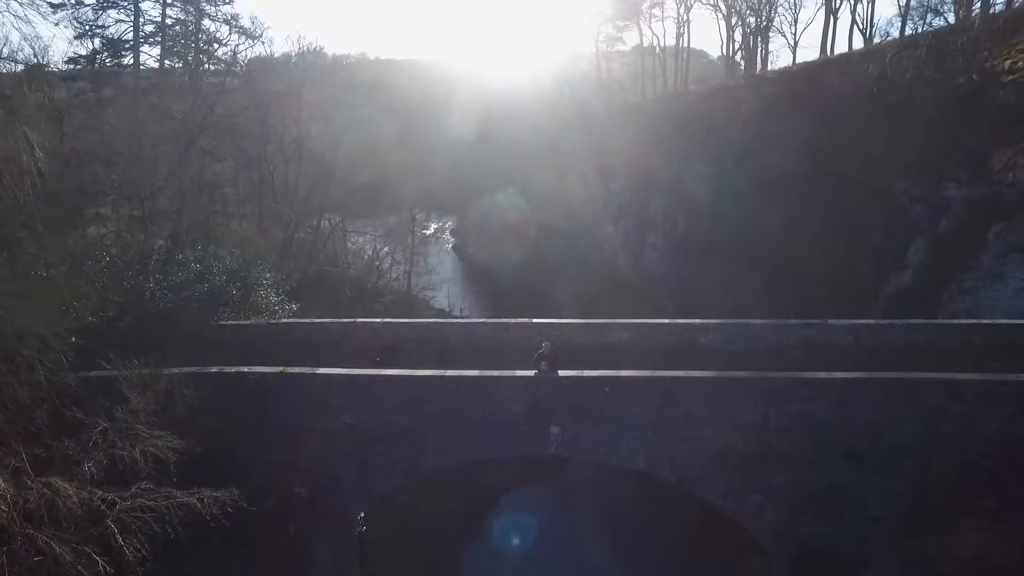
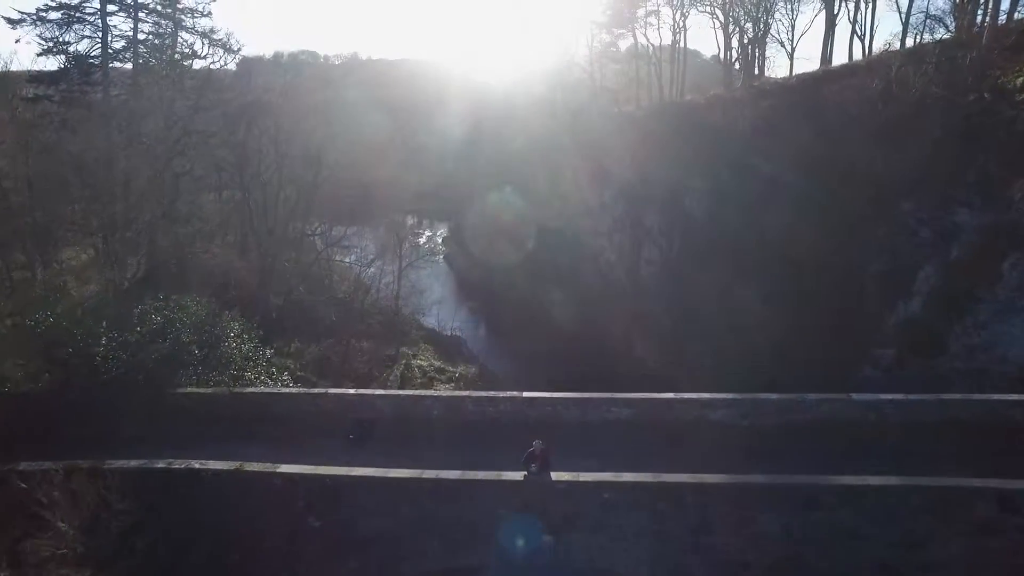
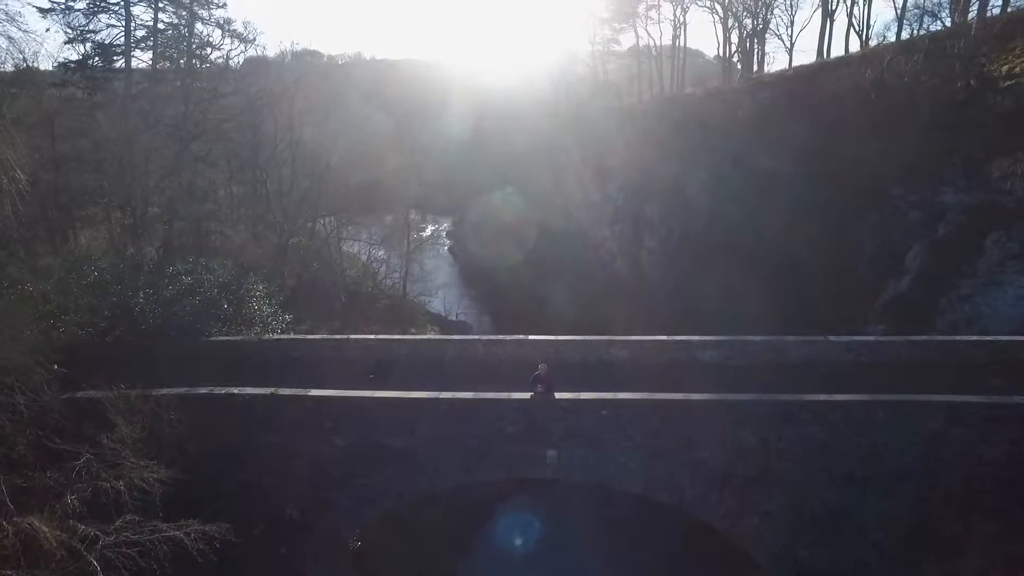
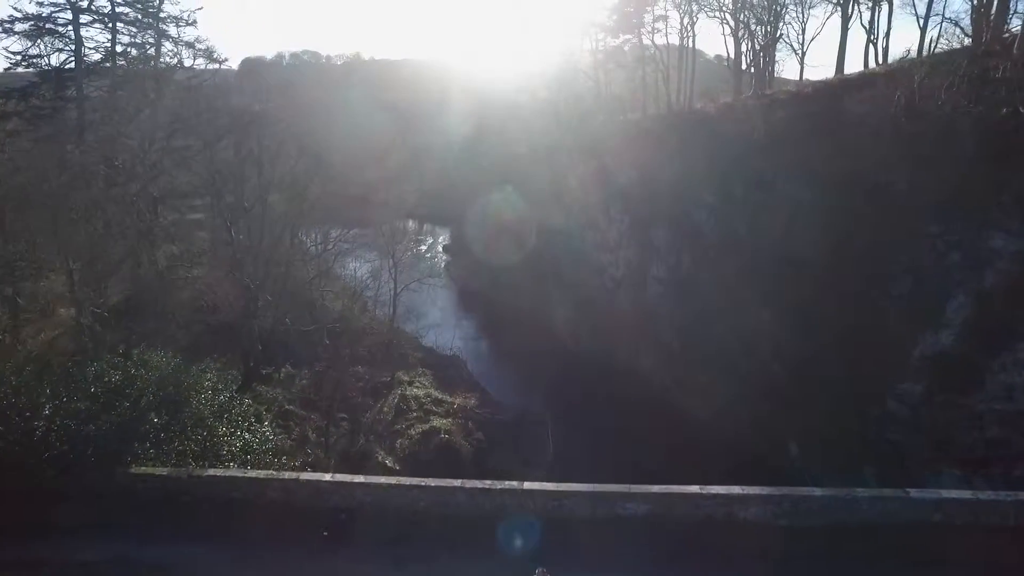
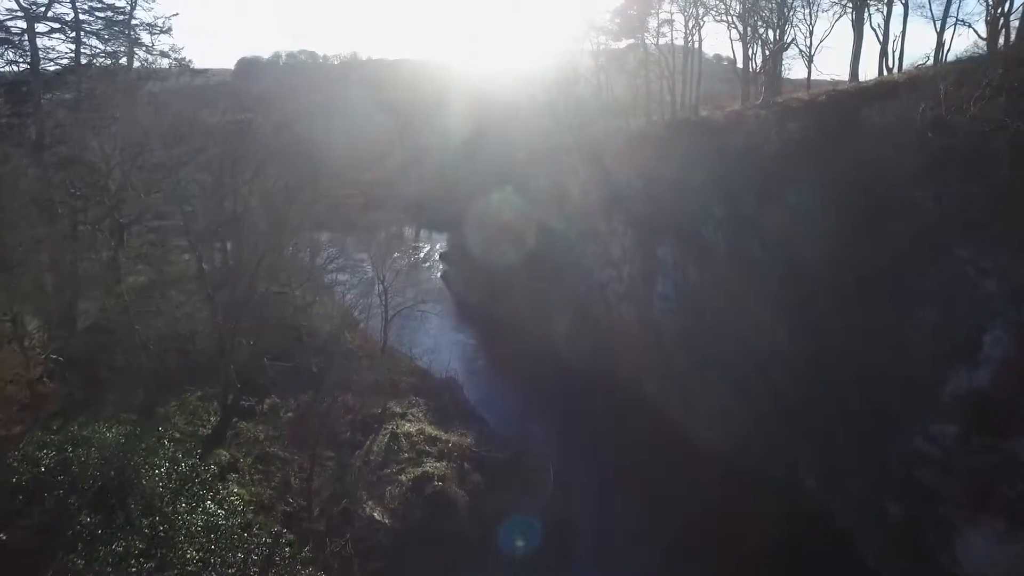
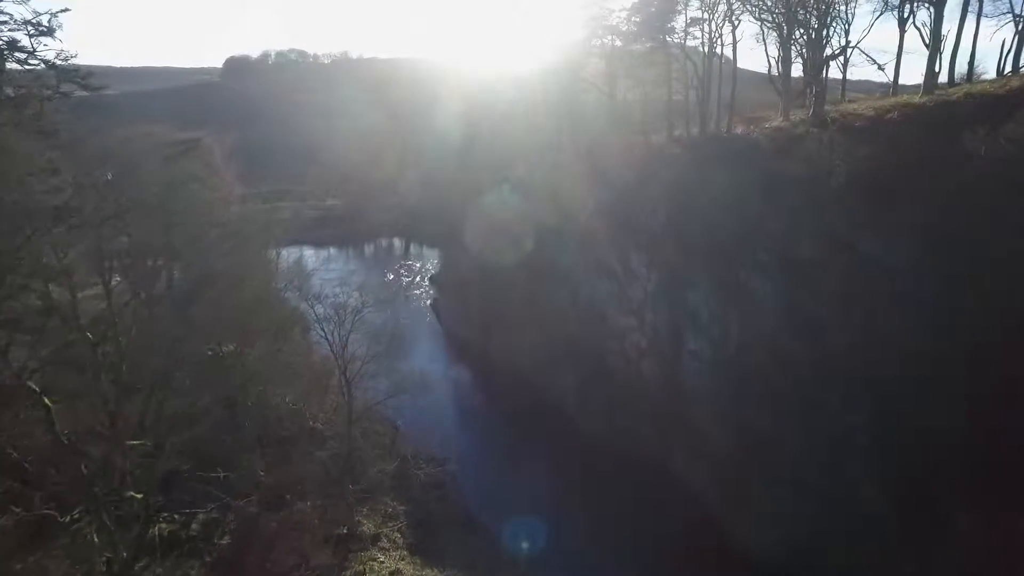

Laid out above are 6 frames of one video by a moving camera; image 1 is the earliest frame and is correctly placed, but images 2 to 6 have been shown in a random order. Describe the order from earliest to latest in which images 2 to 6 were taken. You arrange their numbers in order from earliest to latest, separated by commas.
3, 2, 4, 5, 6
